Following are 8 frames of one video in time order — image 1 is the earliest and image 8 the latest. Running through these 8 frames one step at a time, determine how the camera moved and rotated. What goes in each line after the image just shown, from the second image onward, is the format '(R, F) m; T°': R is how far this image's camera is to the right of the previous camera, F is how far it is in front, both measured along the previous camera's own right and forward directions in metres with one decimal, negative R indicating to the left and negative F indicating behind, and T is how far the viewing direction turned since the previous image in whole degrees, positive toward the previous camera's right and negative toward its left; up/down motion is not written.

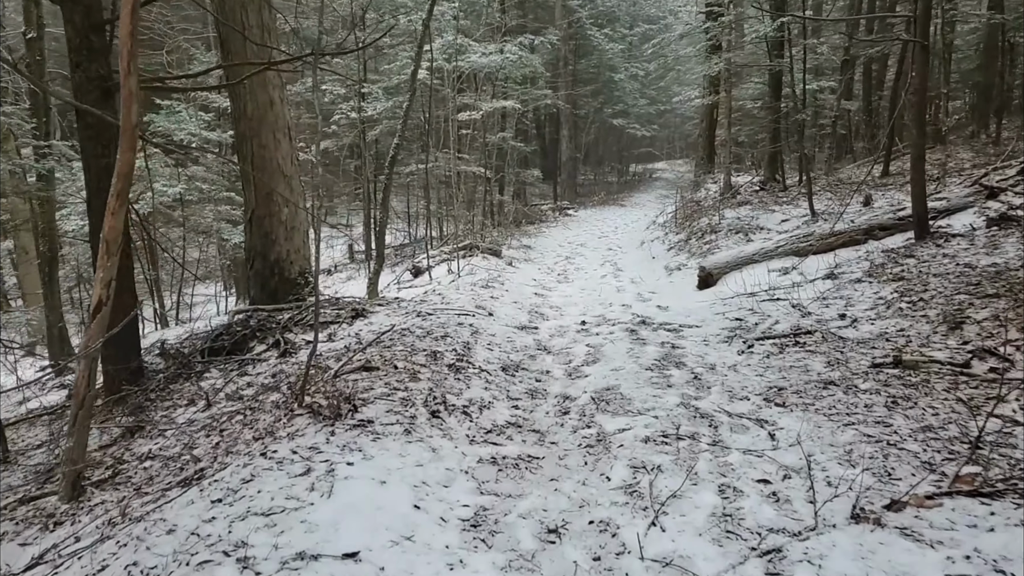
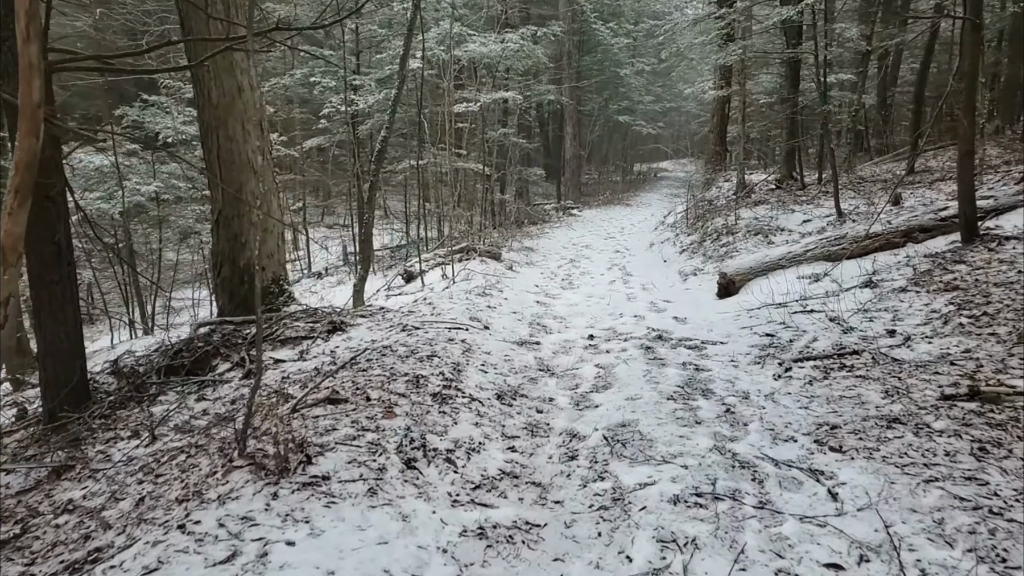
(0.0, +0.8) m; 0°
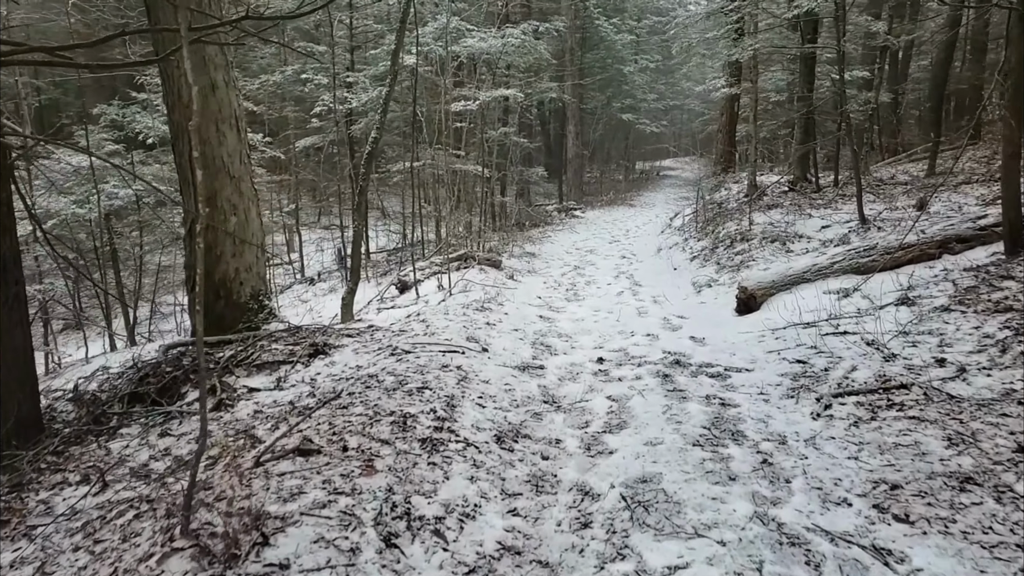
(0.0, +0.6) m; 0°
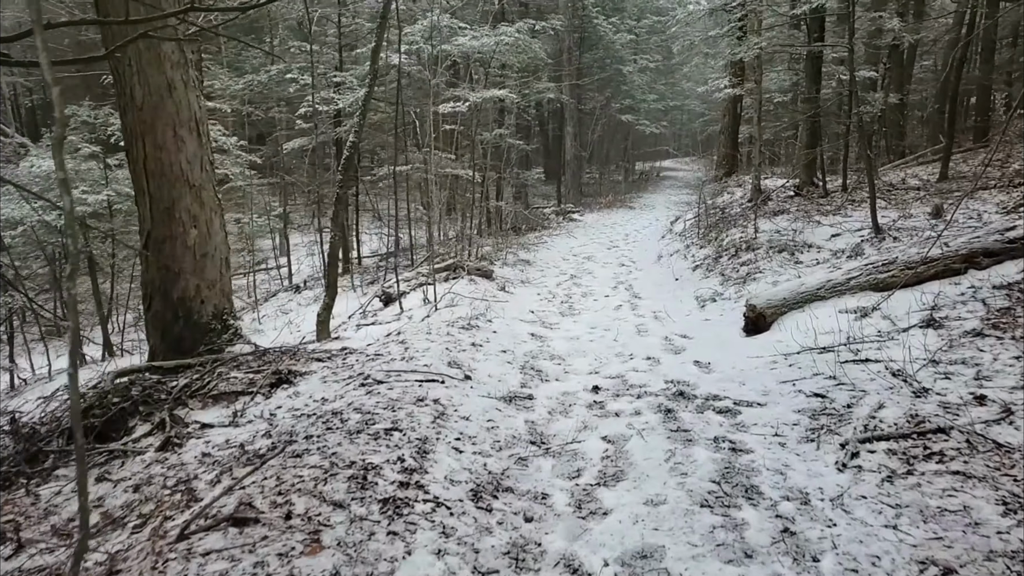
(+0.1, +0.6) m; 0°
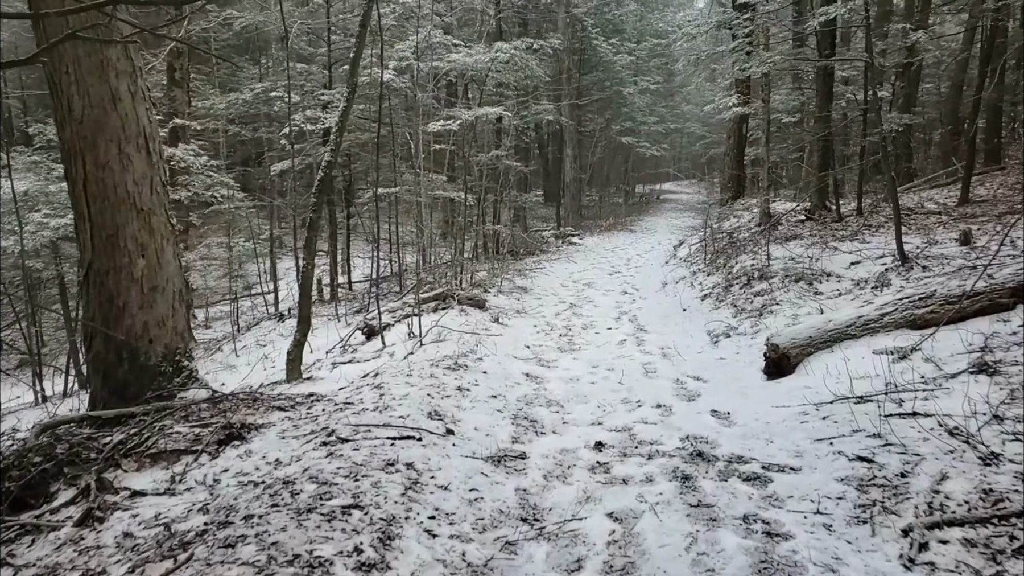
(+0.1, +0.7) m; 0°
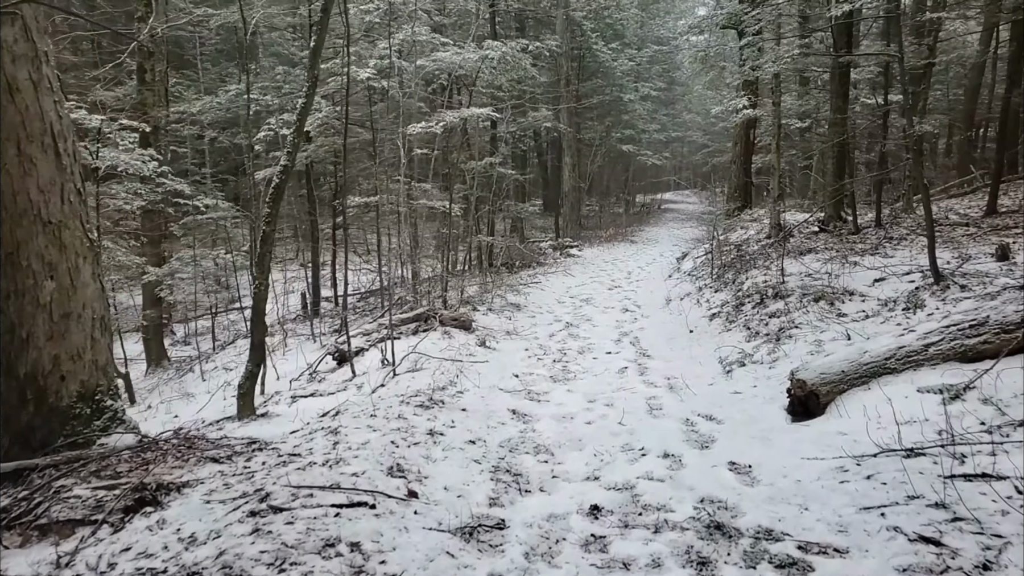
(+0.1, +0.8) m; 0°
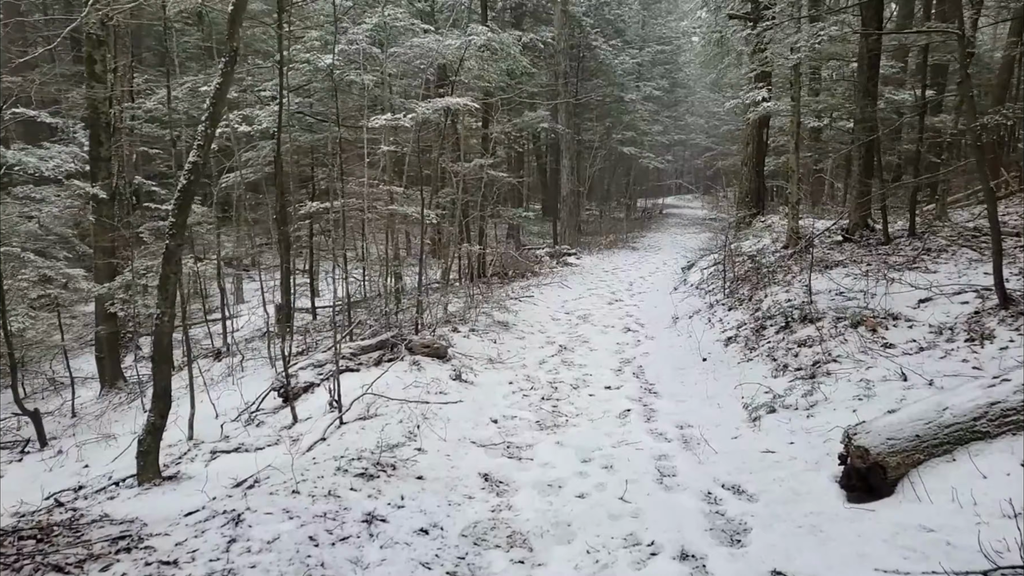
(+0.2, +1.2) m; 0°
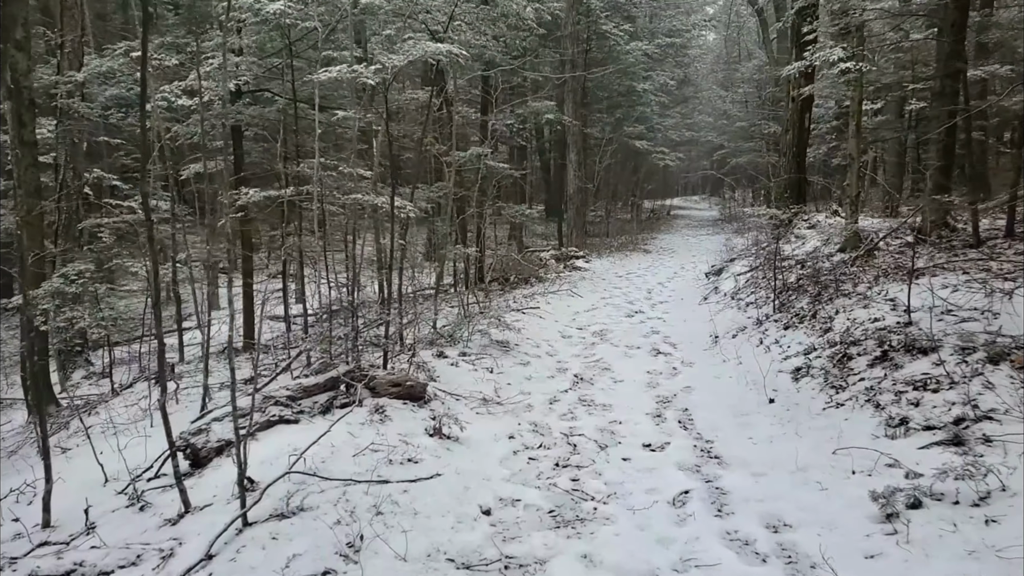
(0.0, +1.8) m; 0°
